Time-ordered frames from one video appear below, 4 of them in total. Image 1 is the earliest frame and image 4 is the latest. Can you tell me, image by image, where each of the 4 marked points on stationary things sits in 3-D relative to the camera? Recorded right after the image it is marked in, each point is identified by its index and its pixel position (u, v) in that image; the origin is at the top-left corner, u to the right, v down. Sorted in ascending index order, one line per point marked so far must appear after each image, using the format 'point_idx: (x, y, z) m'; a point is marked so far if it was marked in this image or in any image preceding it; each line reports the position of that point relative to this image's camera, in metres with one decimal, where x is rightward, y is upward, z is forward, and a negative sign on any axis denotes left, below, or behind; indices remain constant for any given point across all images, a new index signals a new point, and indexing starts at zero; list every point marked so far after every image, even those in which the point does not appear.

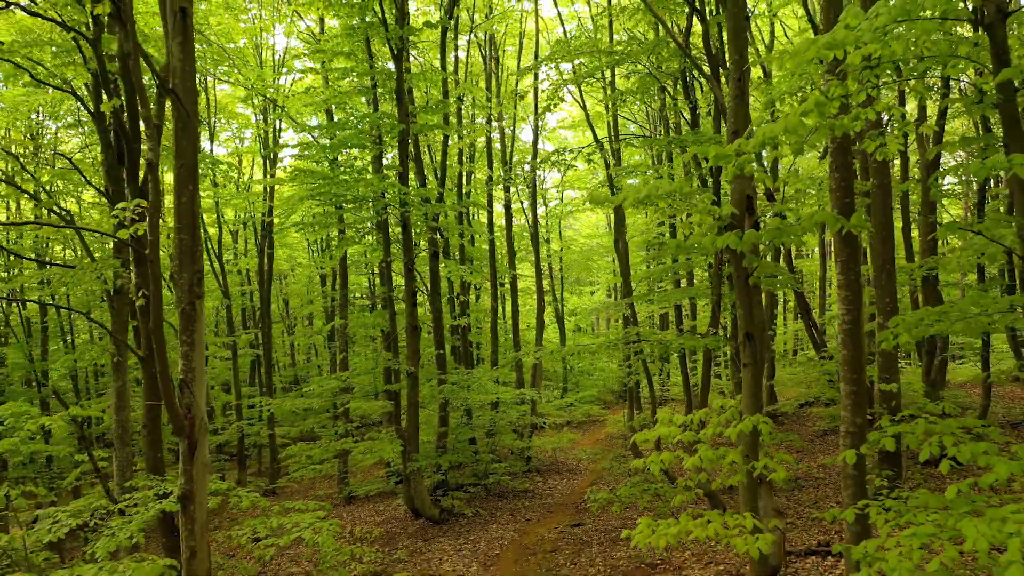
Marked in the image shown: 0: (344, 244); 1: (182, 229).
0: (-2.5, +0.7, +12.1) m
1: (-2.3, +0.4, +5.6) m
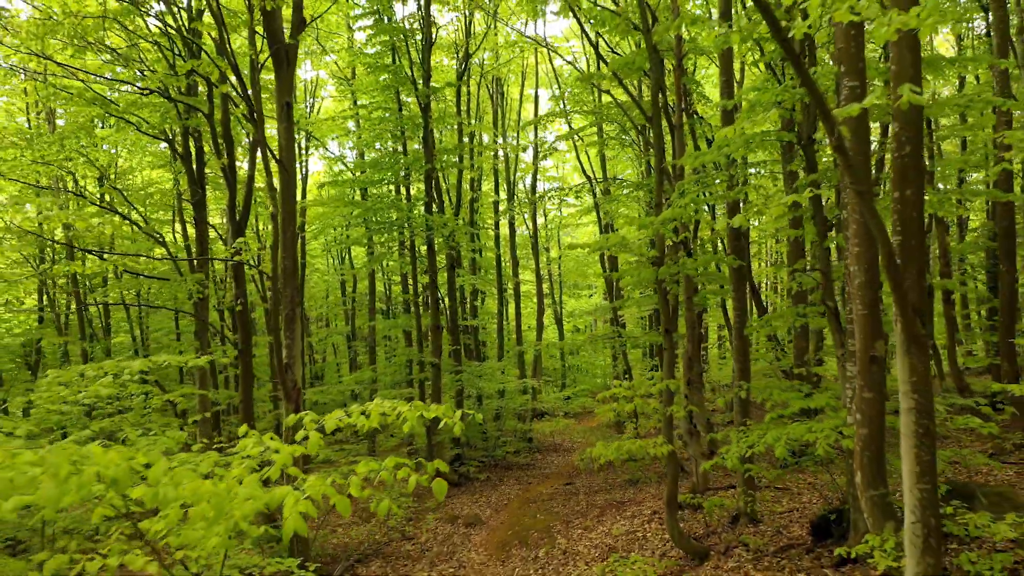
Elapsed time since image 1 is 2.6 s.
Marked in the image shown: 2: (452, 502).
0: (-2.5, +0.5, +14.4) m
1: (-2.2, +0.3, +7.9) m
2: (-0.8, -2.9, +11.1) m
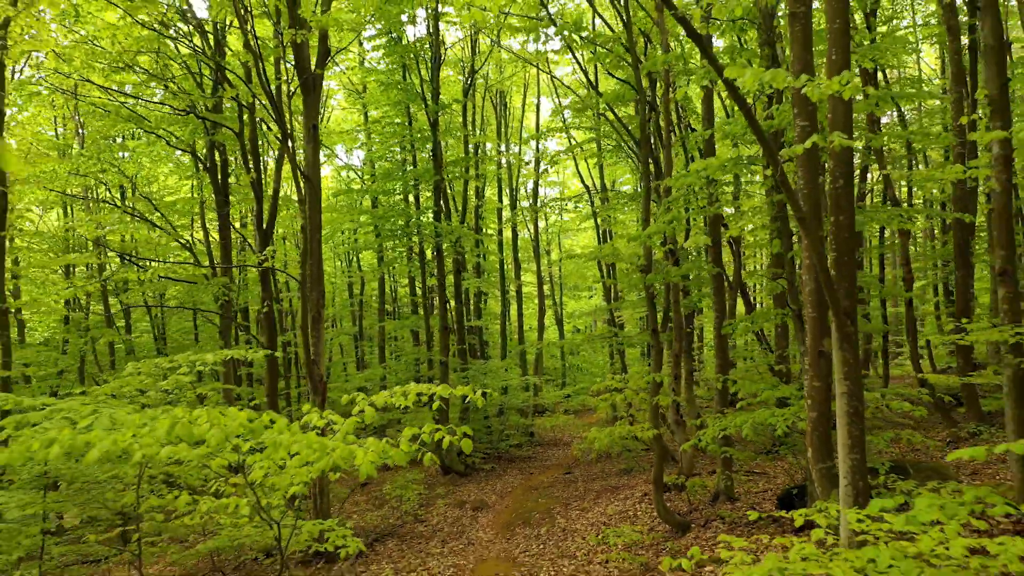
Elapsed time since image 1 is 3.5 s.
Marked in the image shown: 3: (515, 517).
0: (-2.4, +0.5, +15.3) m
1: (-2.2, +0.3, +8.8) m
2: (-0.8, -3.0, +12.0) m
3: (0.0, -2.7, +9.7) m
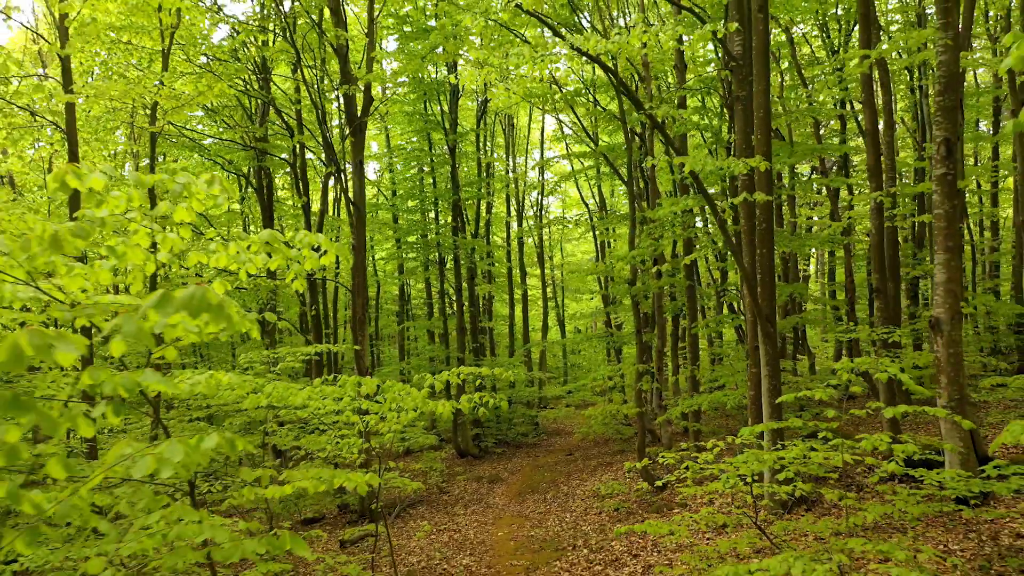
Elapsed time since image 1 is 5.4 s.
0: (-2.2, +0.4, +17.1) m
1: (-2.0, +0.2, +10.7) m
2: (-0.6, -3.1, +13.8) m
3: (+0.2, -2.8, +11.5) m
